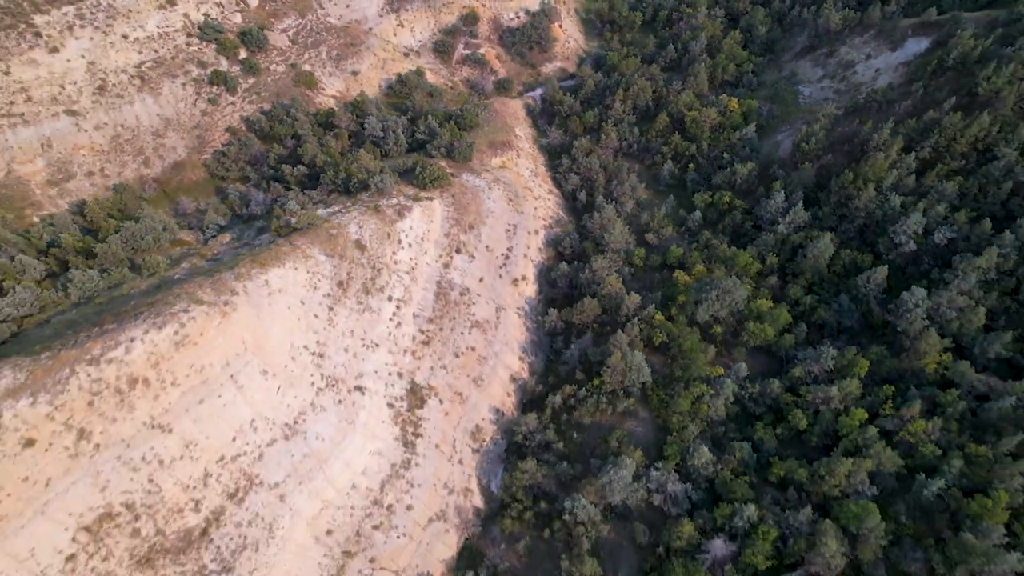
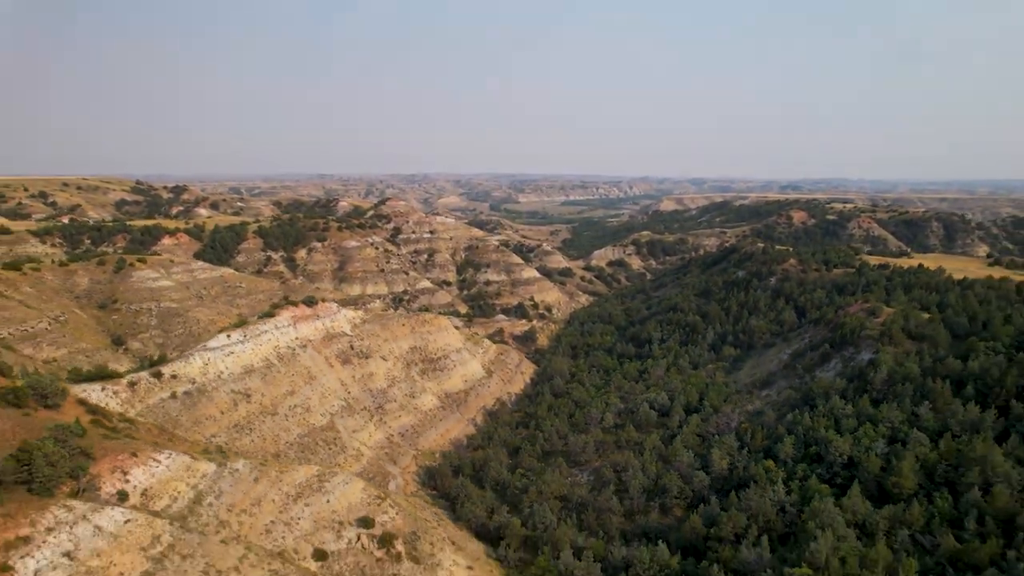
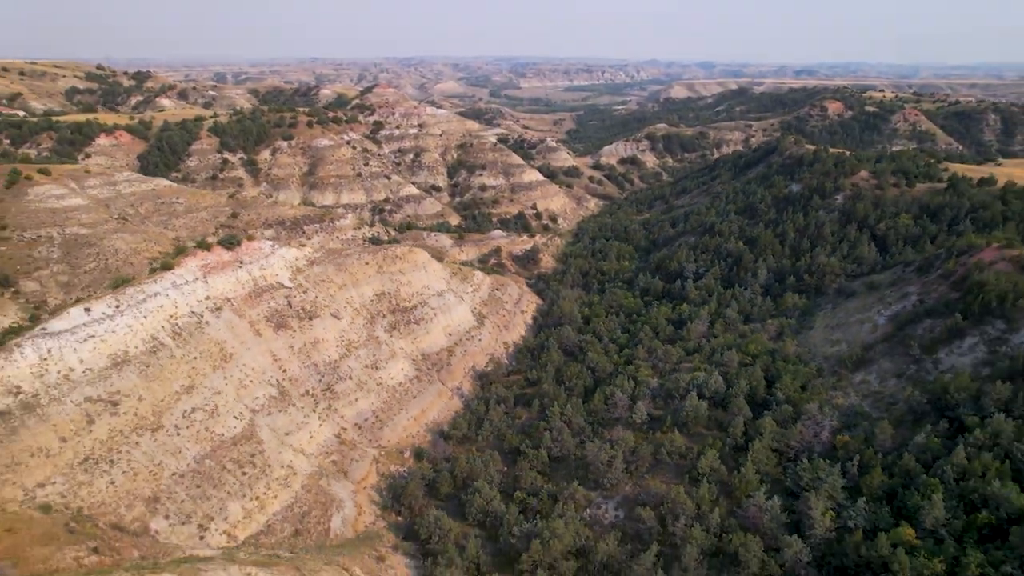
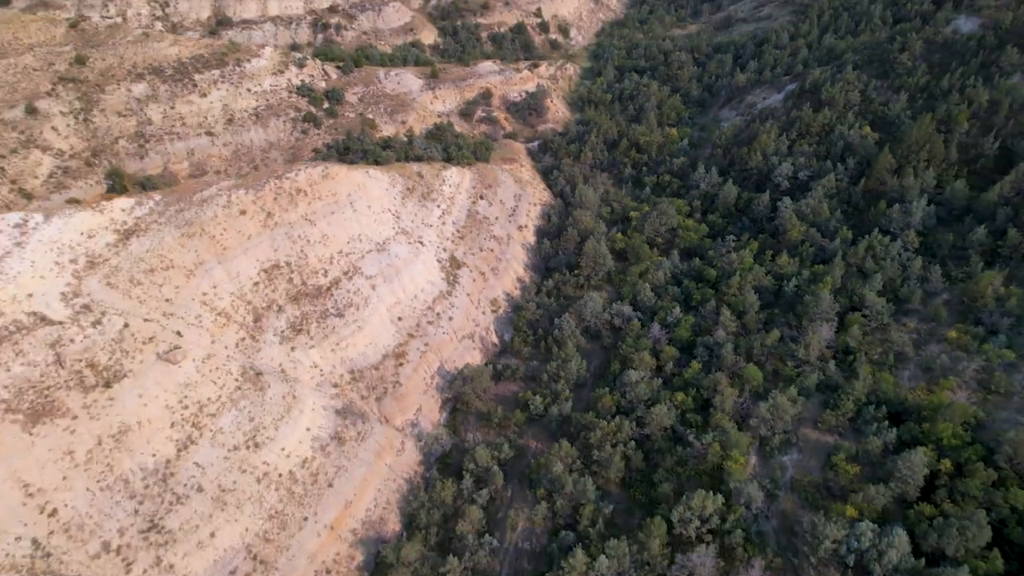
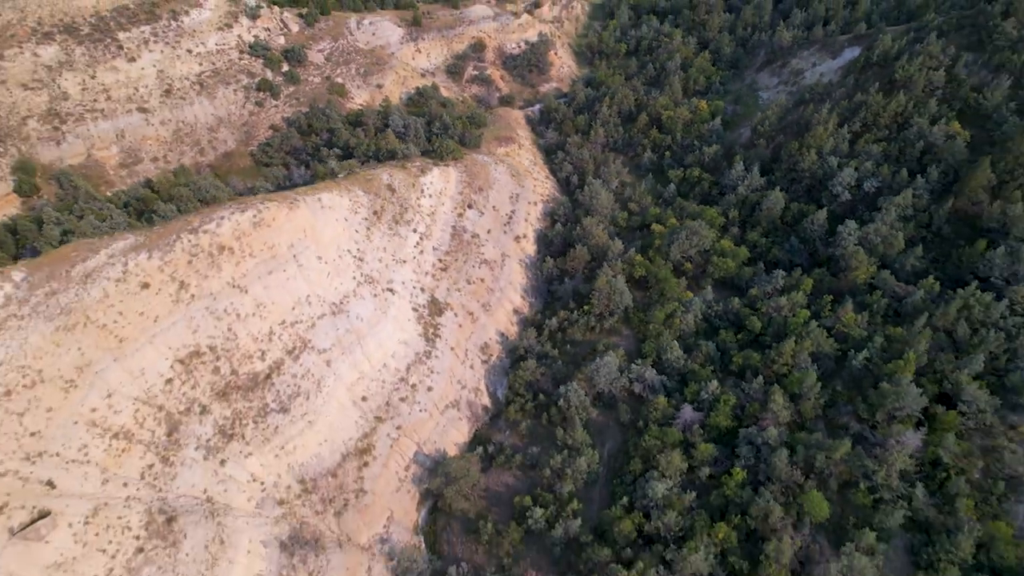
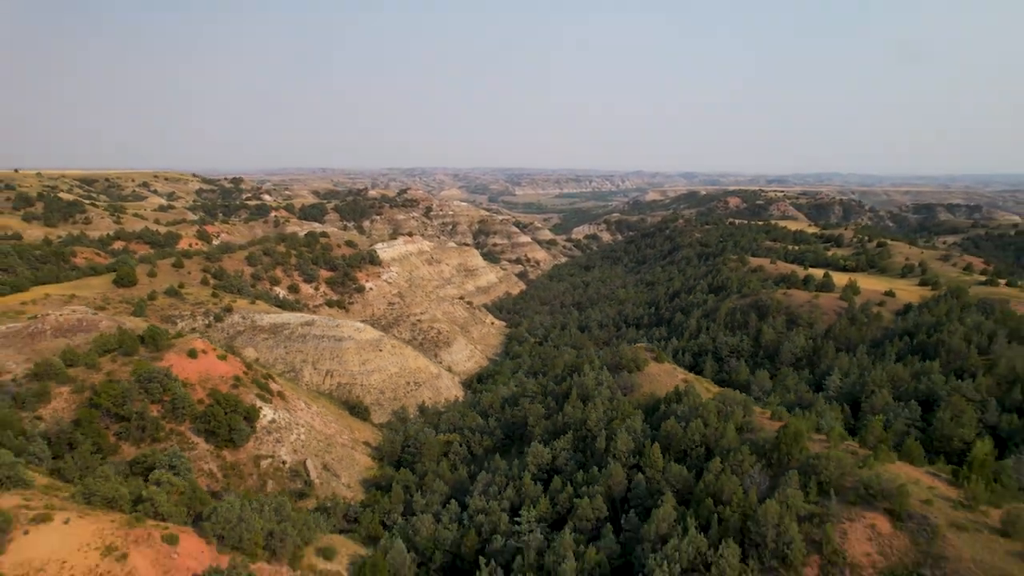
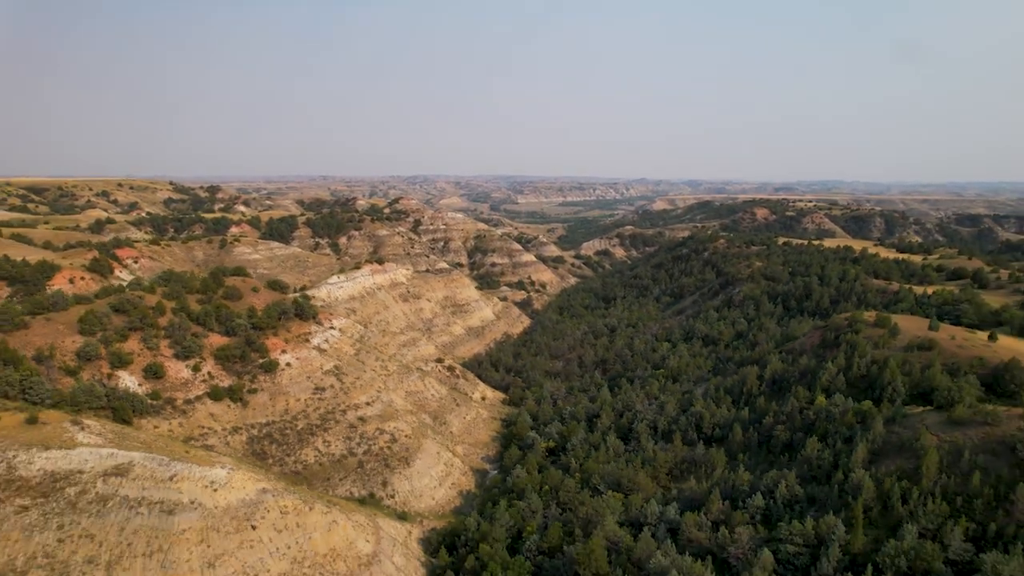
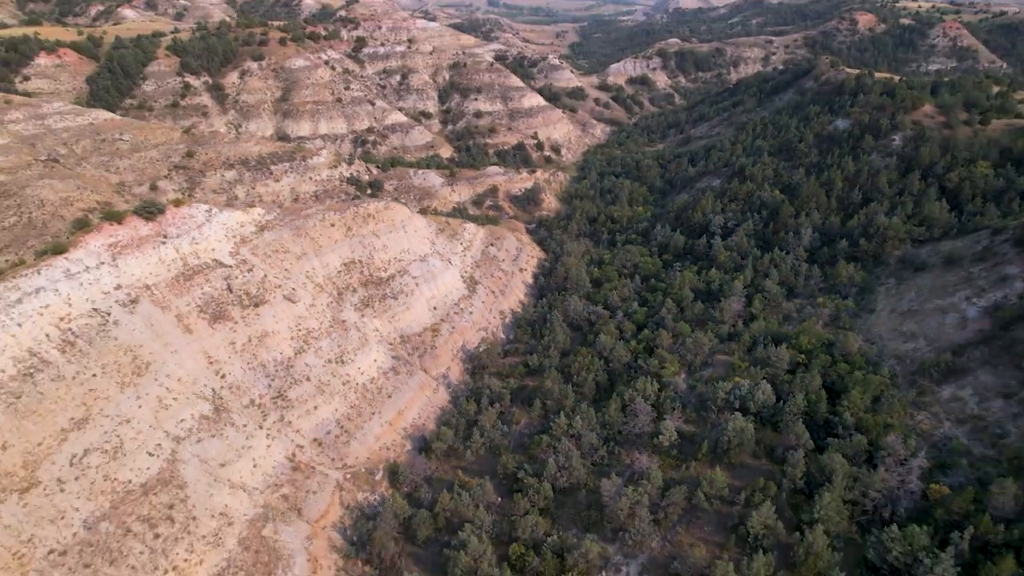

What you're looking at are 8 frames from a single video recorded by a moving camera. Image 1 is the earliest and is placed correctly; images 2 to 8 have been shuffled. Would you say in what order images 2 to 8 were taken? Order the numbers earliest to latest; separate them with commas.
5, 4, 8, 3, 2, 7, 6
